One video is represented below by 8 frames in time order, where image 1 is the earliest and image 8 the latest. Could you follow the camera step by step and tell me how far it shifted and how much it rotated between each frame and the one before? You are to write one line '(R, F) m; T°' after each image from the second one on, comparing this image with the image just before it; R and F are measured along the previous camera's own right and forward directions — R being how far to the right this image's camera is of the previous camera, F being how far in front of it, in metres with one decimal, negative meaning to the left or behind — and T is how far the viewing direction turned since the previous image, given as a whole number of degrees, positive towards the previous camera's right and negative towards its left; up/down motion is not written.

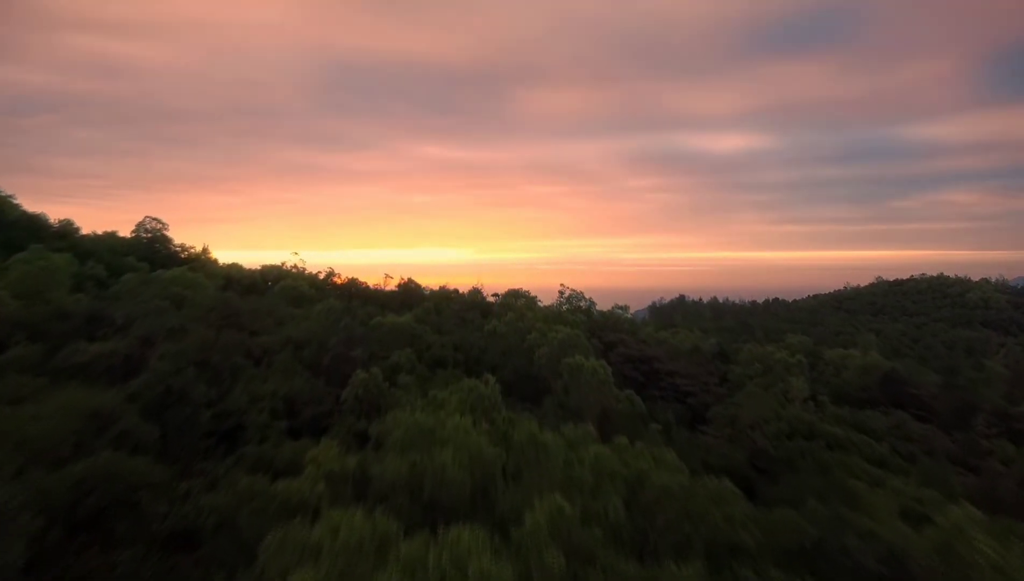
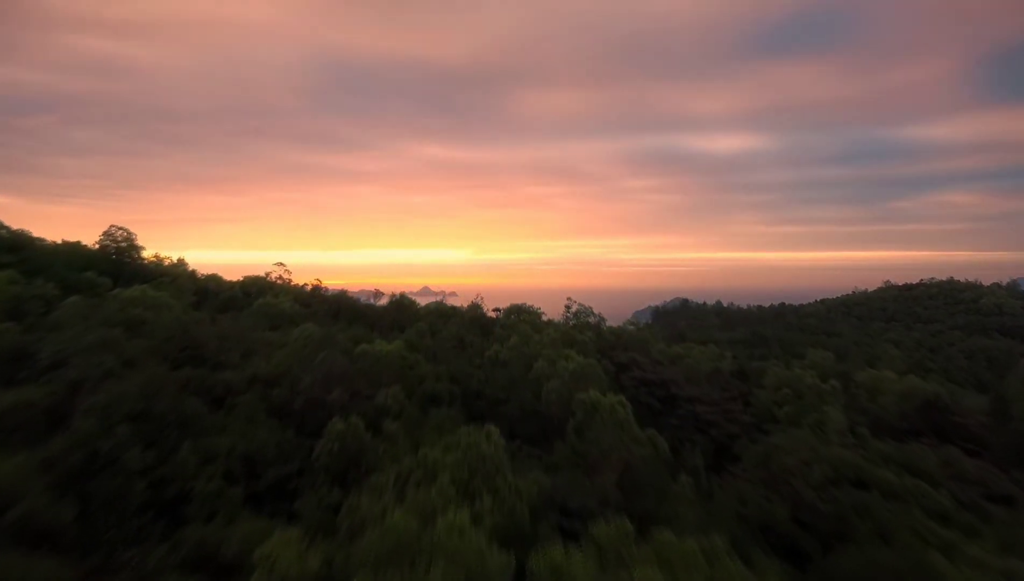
(-0.1, +1.3) m; 0°
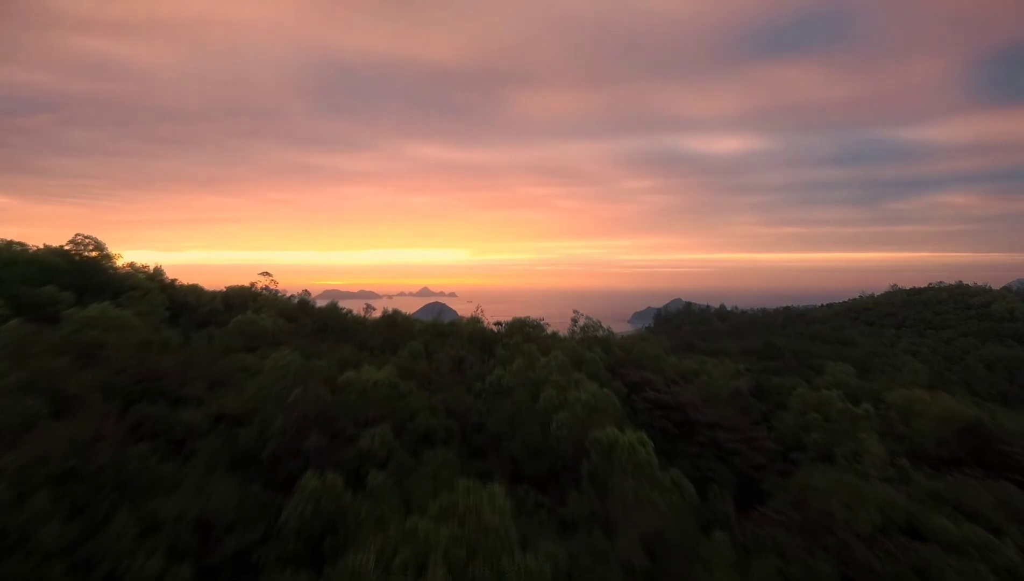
(-0.1, +1.0) m; 0°
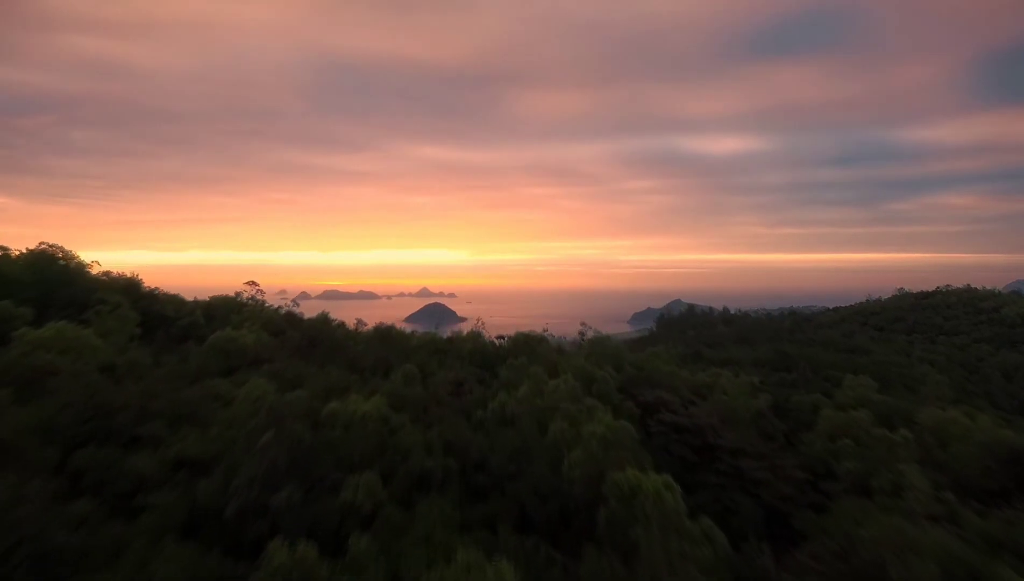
(-0.1, +0.9) m; 0°
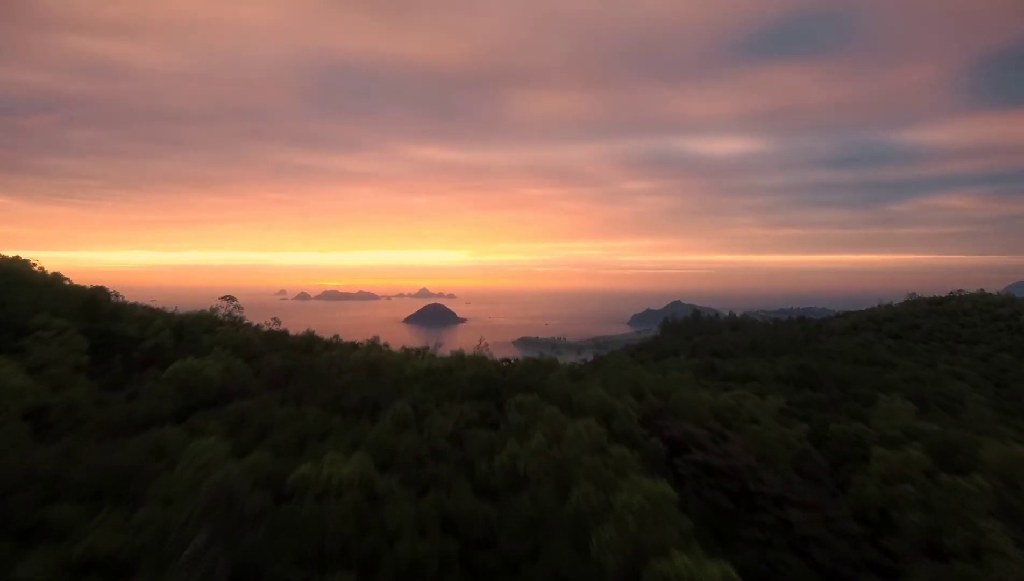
(-0.2, +1.4) m; 0°
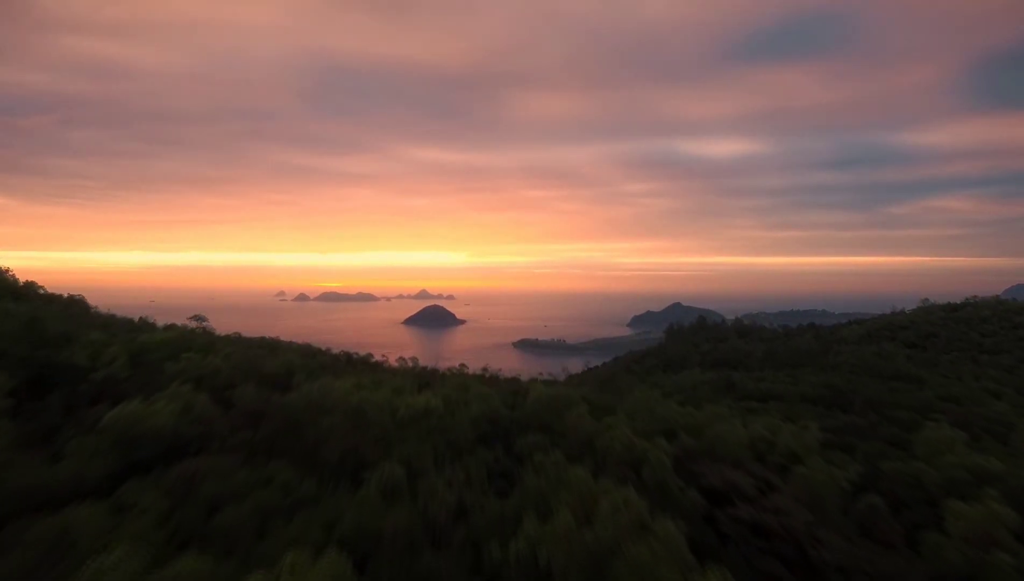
(-0.3, +1.5) m; 0°
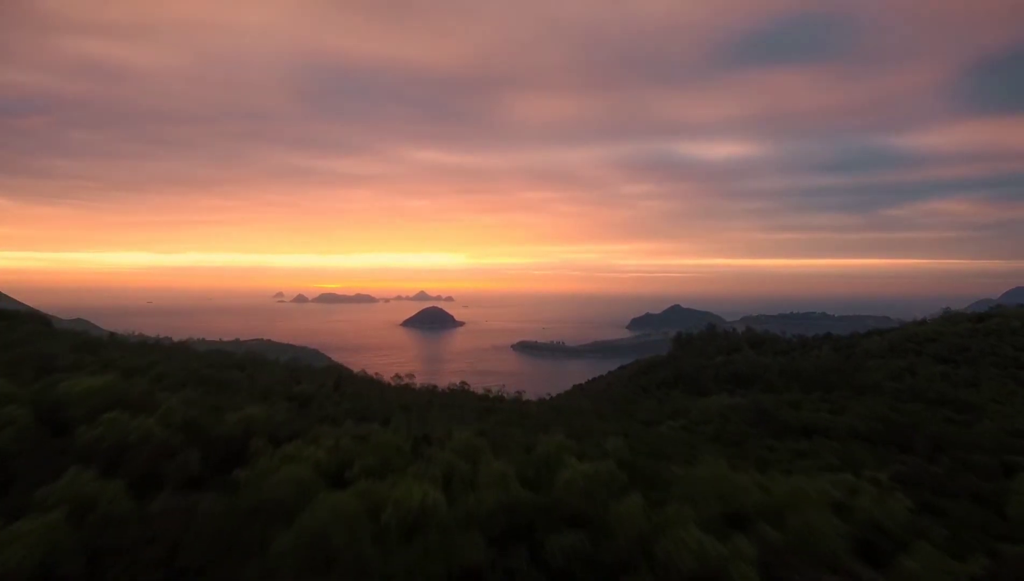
(-0.4, +2.2) m; 0°
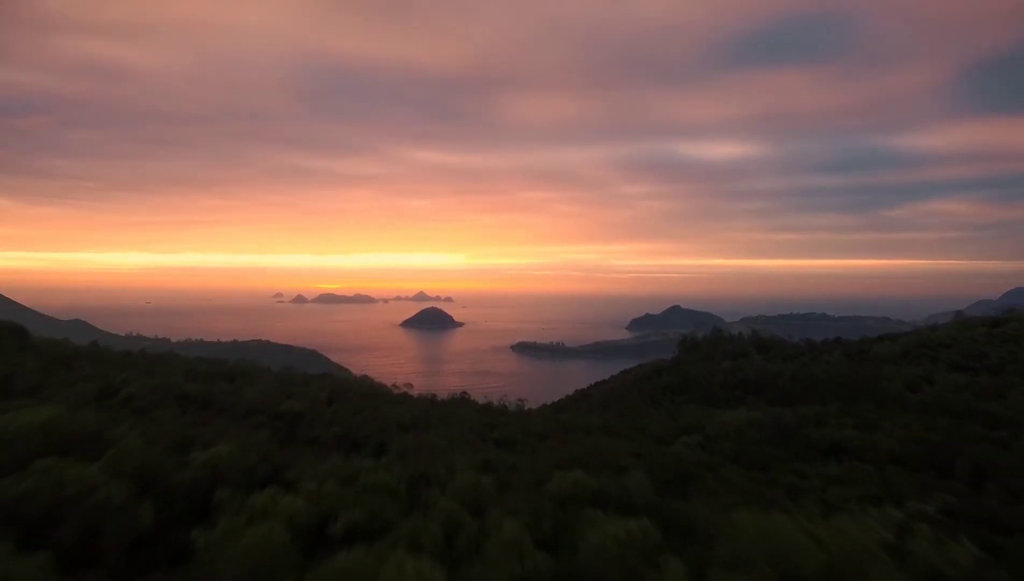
(-0.2, +1.2) m; 0°
